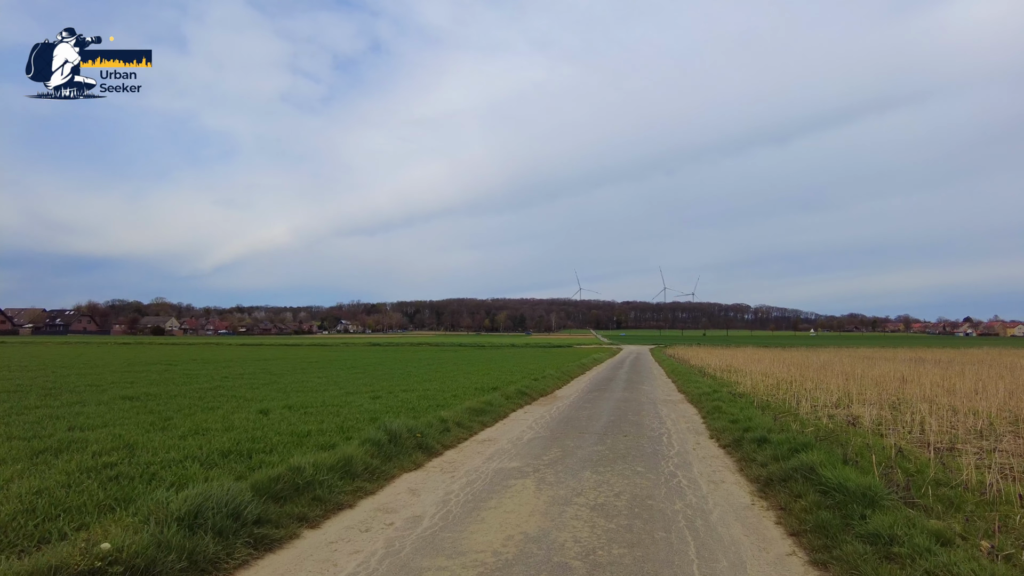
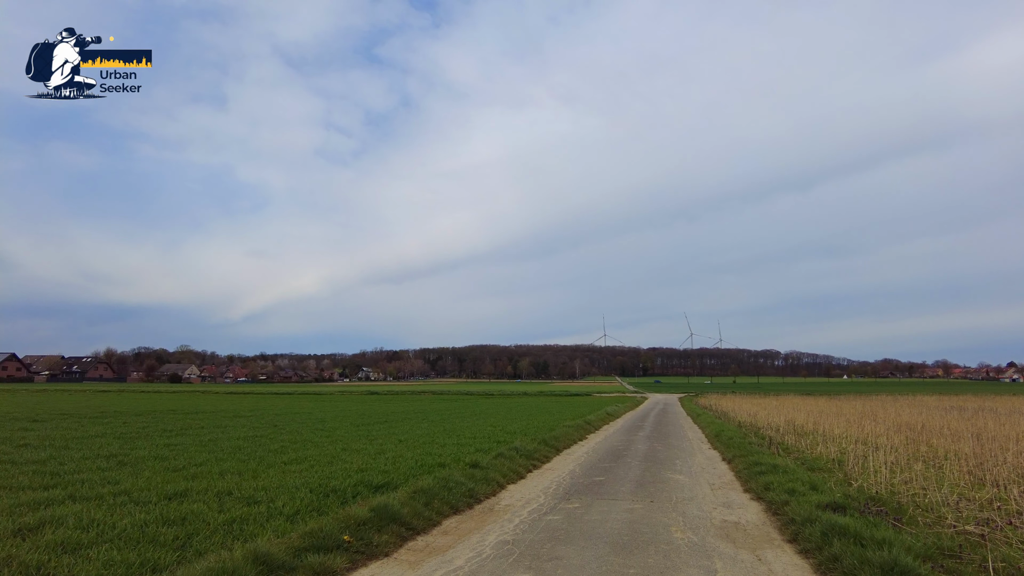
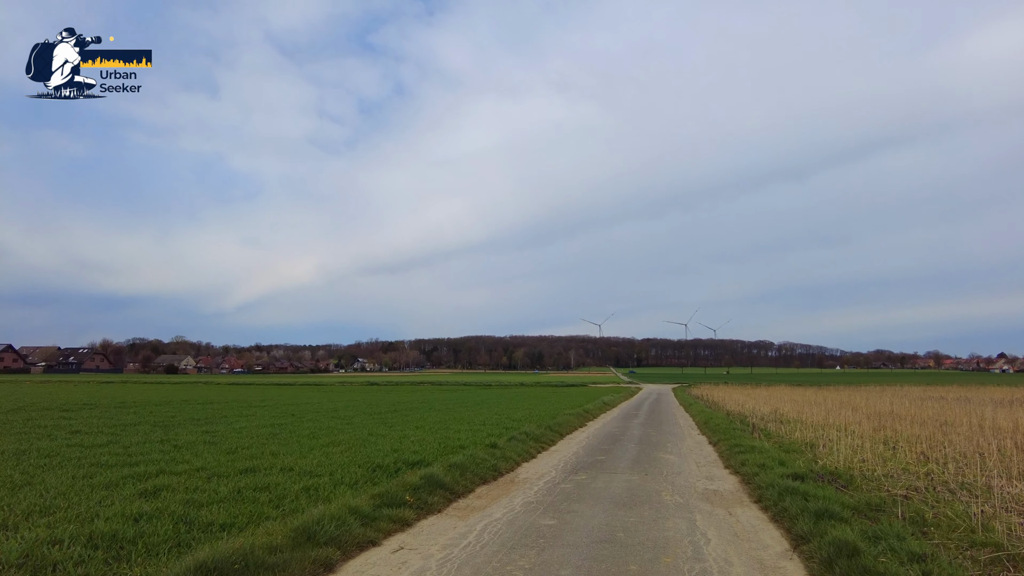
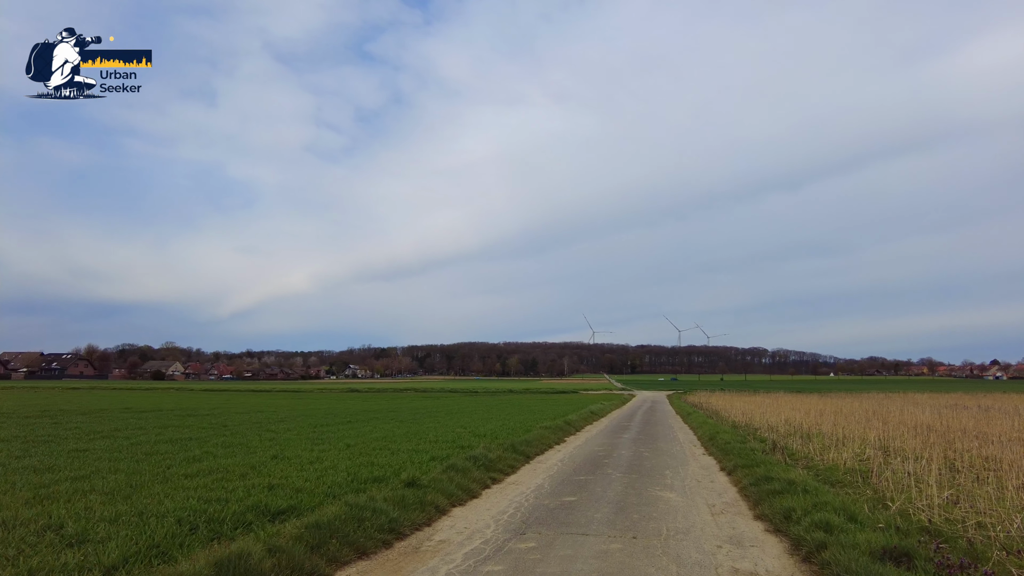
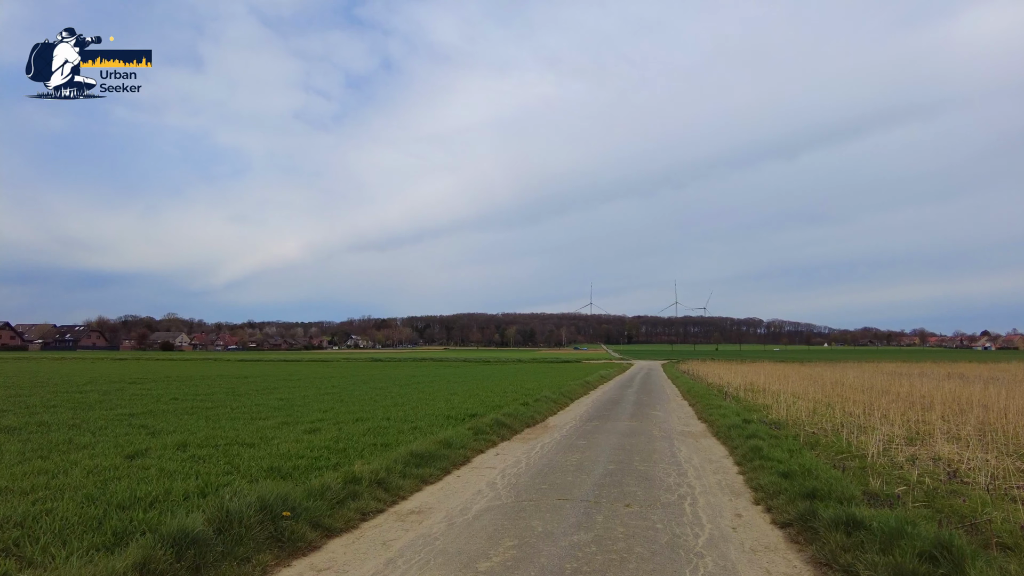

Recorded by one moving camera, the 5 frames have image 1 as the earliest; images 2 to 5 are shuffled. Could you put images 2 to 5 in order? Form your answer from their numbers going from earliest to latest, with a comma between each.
5, 3, 2, 4
